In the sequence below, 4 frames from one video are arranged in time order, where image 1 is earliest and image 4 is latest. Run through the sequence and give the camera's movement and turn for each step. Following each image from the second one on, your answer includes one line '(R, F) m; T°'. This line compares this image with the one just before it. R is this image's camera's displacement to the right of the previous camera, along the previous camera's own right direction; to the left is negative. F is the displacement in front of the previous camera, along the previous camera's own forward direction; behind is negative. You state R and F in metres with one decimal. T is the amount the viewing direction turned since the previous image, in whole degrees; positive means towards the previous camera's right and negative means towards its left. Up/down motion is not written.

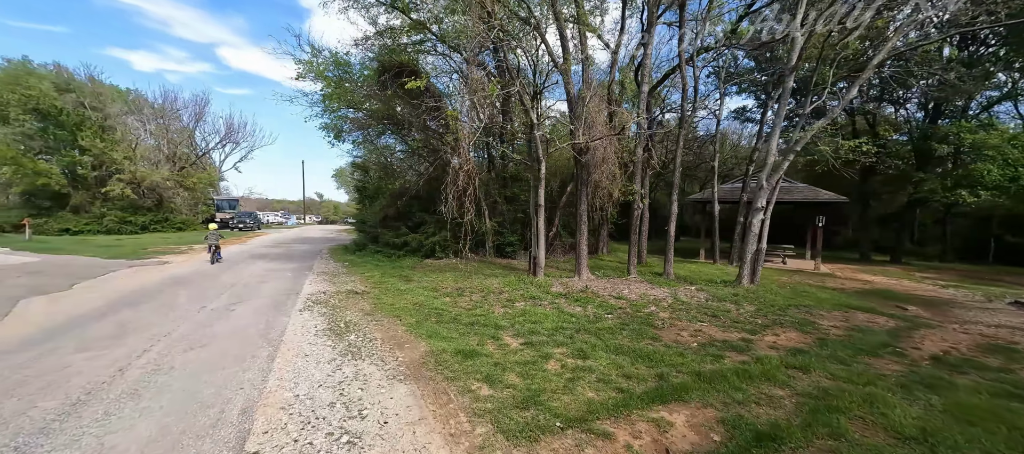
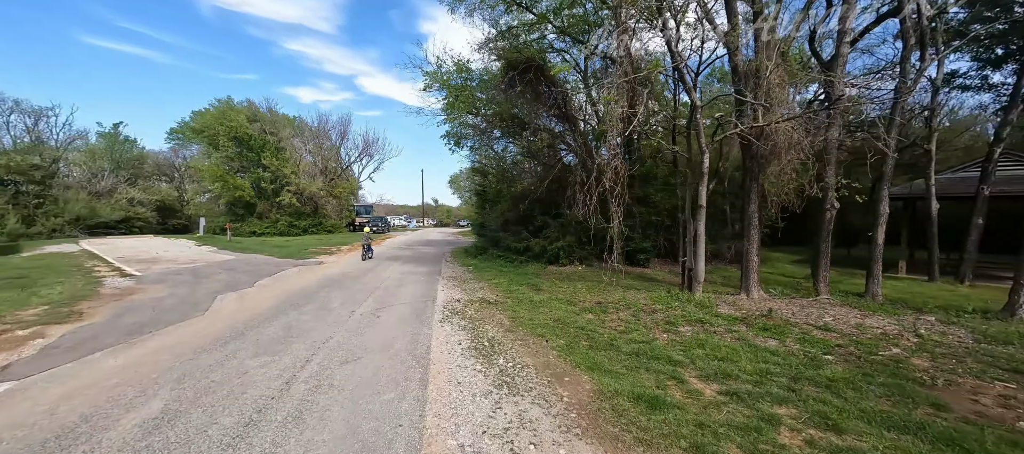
(-0.8, +0.8) m; -15°
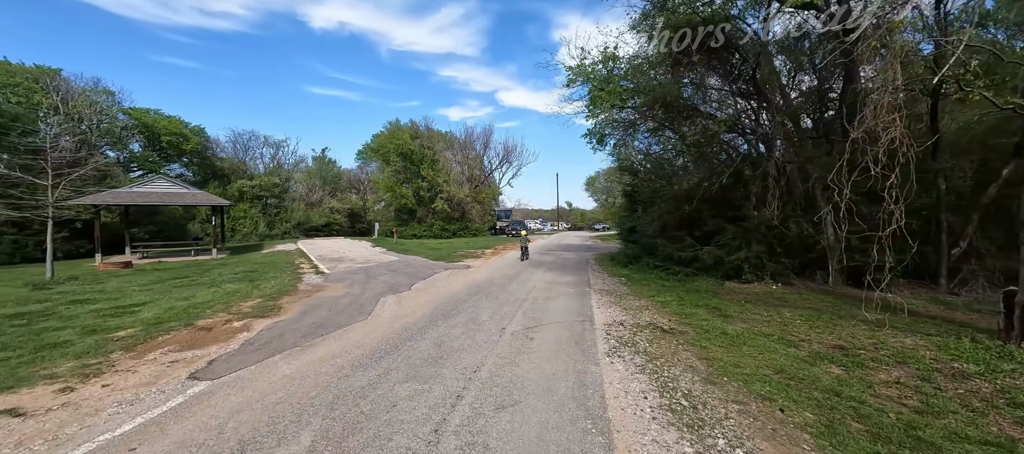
(-0.6, +1.1) m; -20°
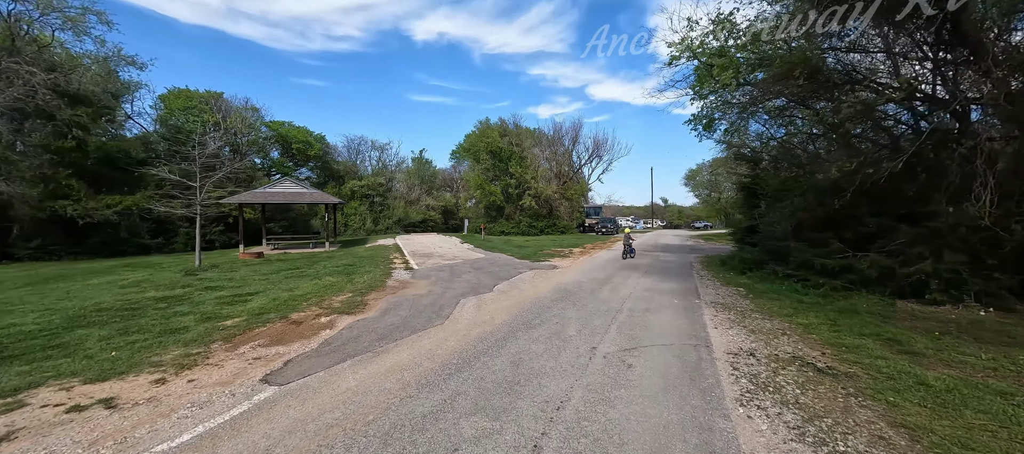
(-0.1, +0.9) m; -13°
